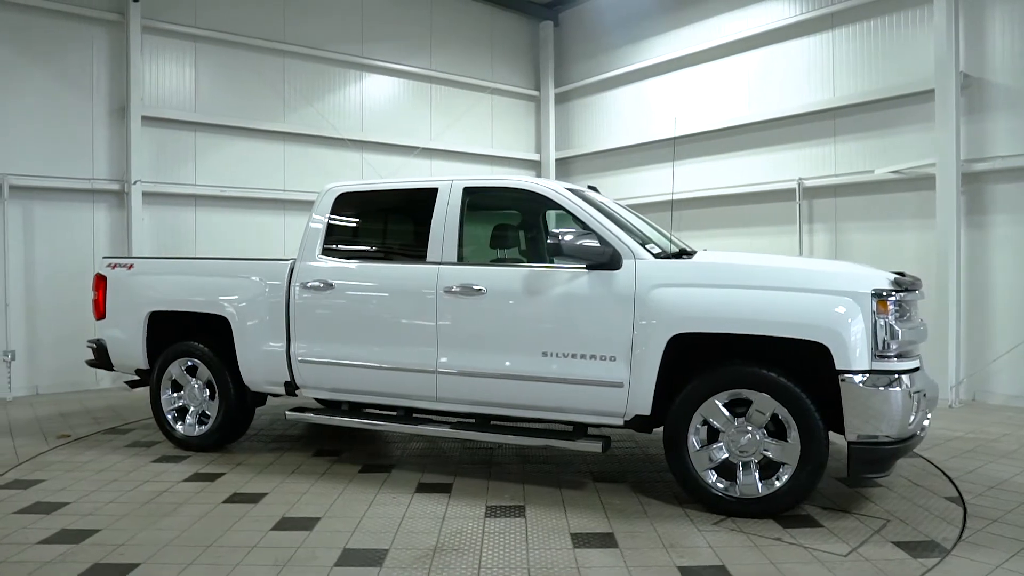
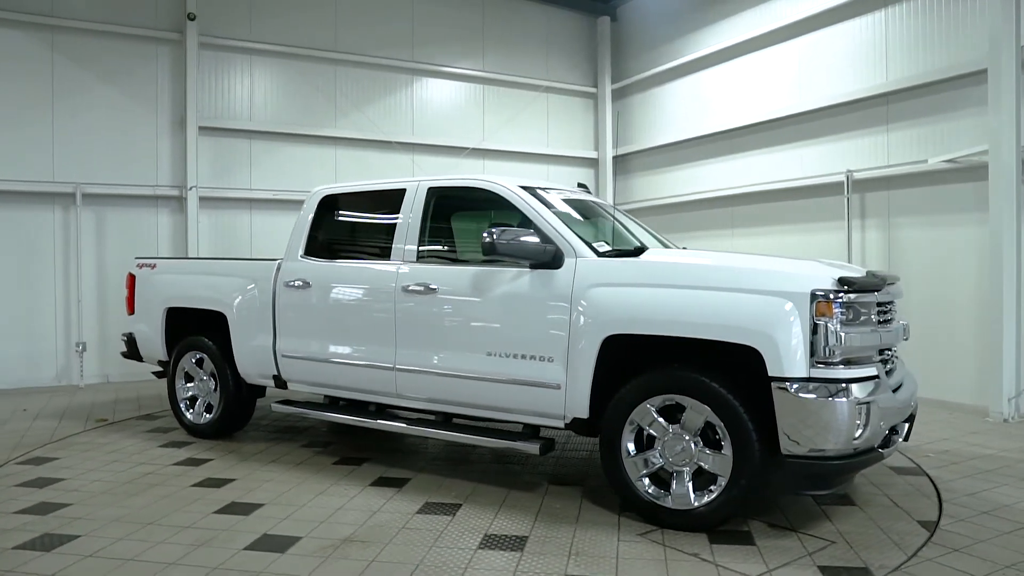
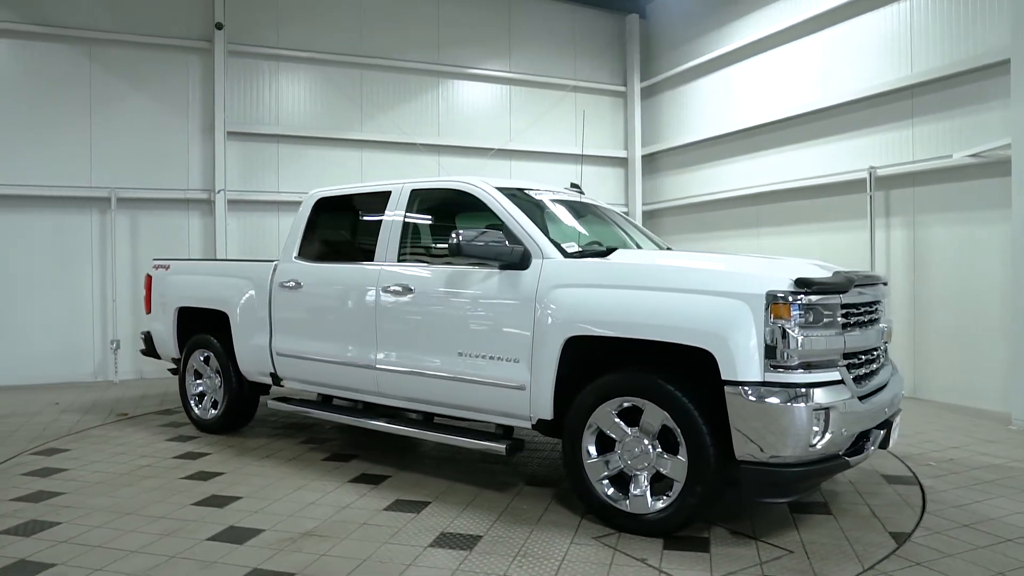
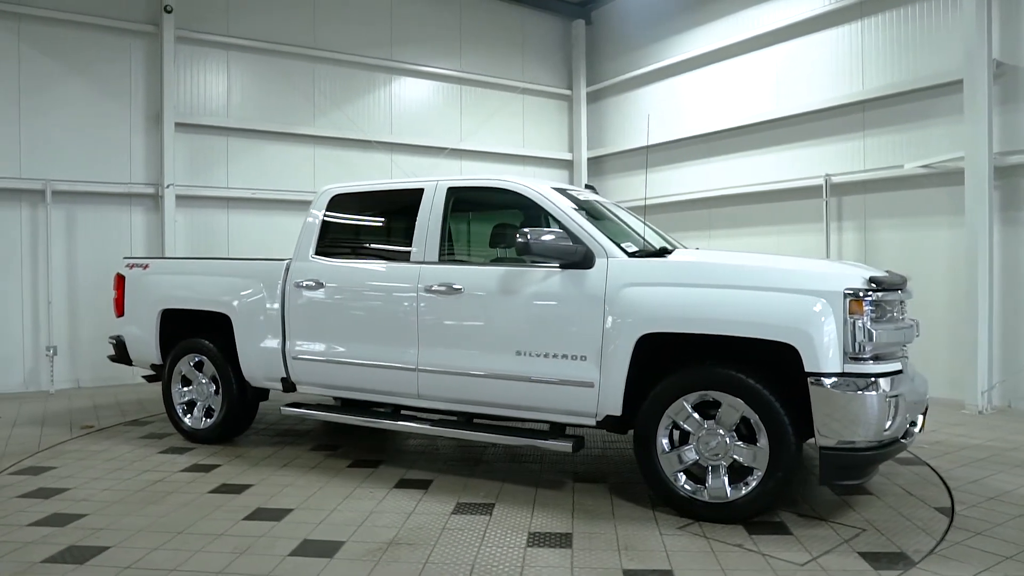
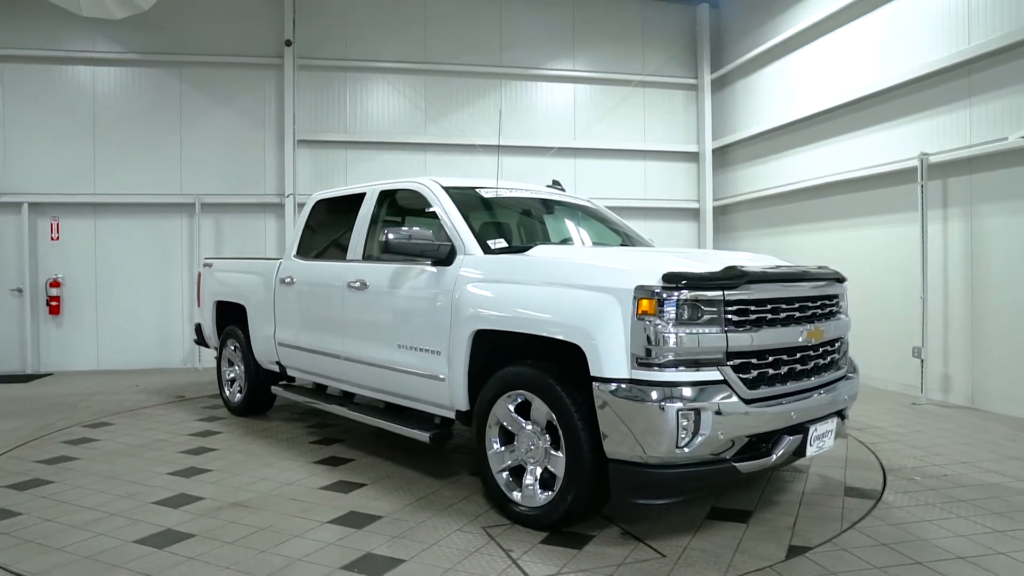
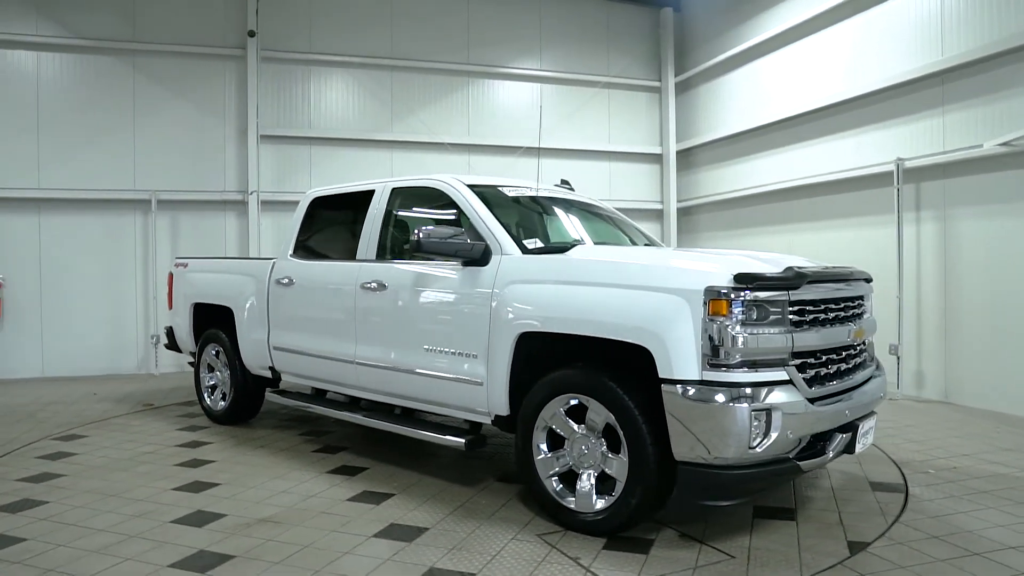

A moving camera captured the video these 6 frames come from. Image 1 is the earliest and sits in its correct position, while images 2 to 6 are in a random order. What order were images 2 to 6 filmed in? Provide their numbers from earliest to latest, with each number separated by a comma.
4, 2, 3, 6, 5
